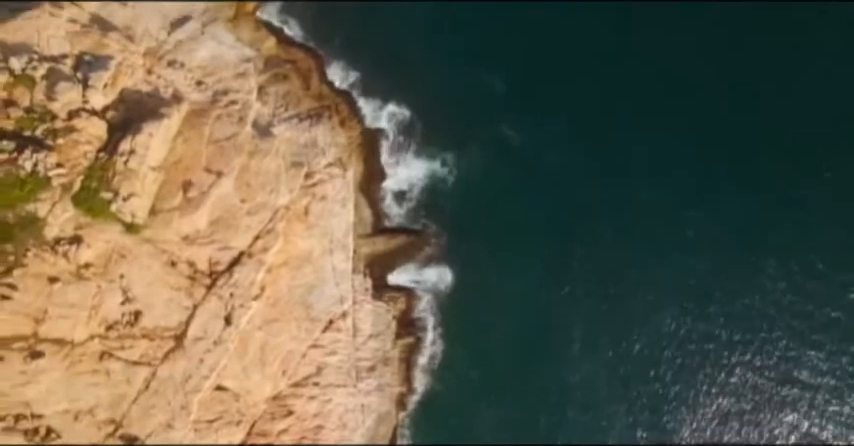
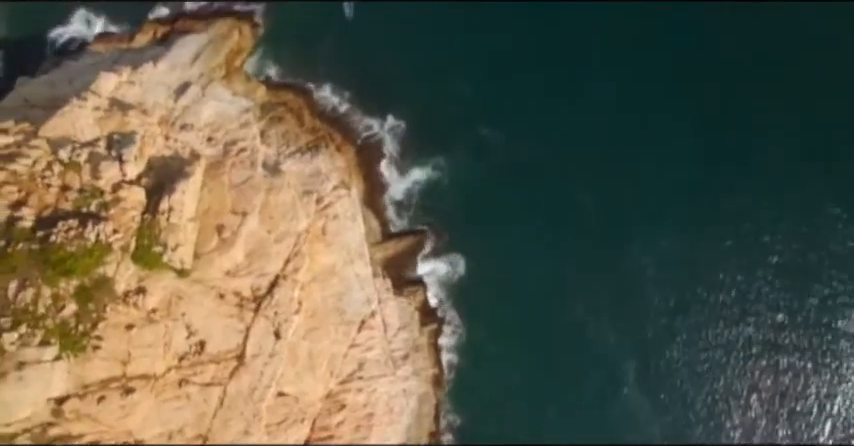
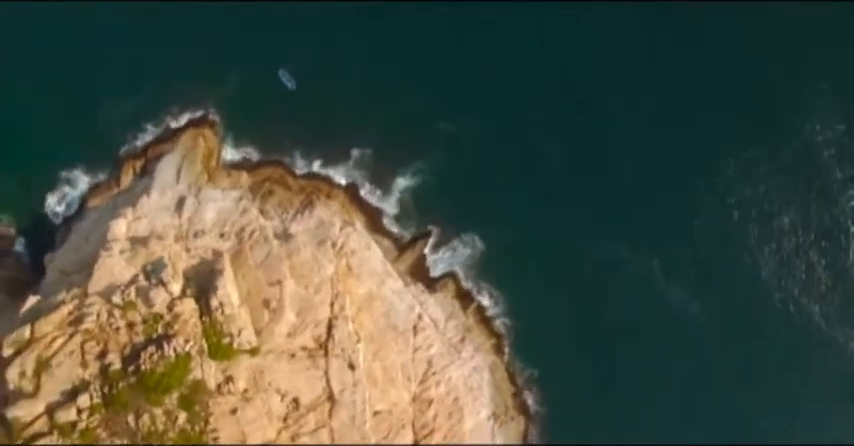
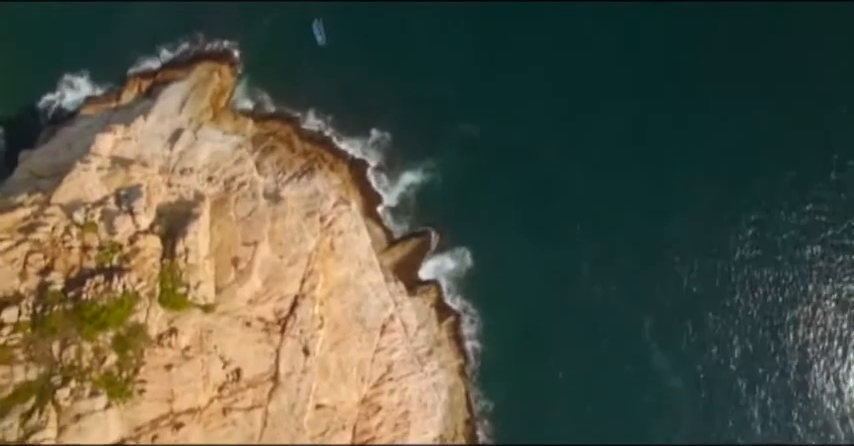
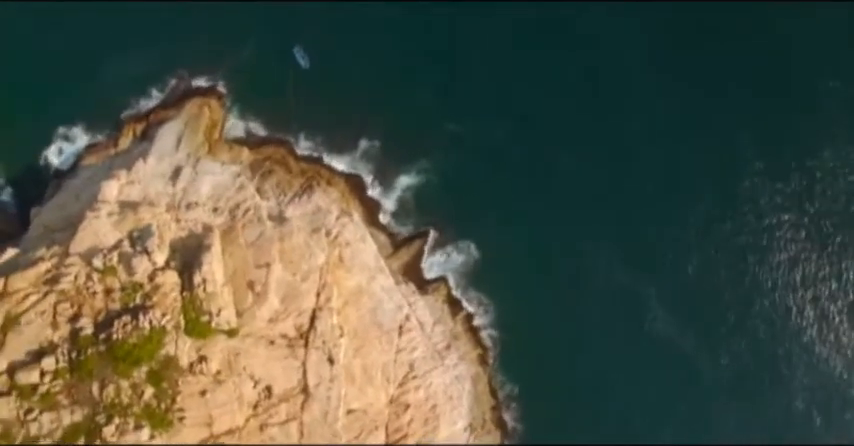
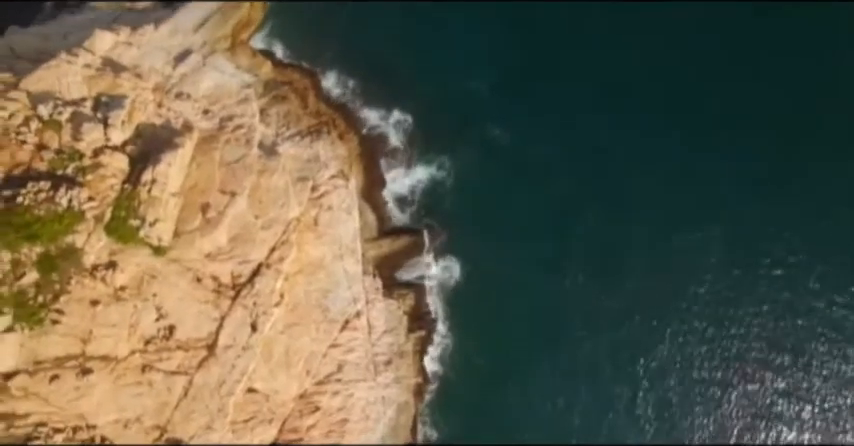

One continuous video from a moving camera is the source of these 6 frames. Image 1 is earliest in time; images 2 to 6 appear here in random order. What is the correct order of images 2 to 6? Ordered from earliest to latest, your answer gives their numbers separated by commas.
6, 2, 4, 5, 3
